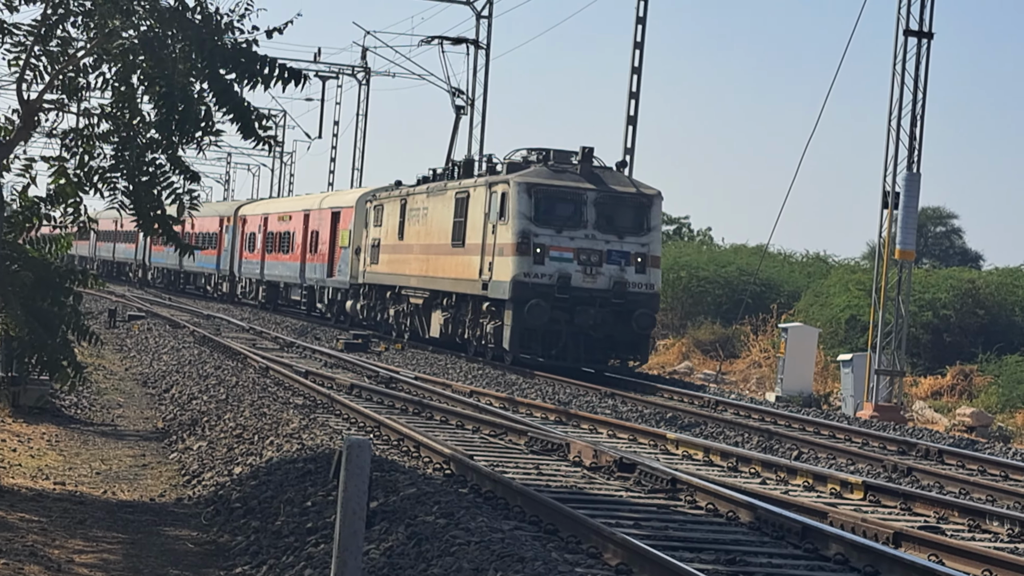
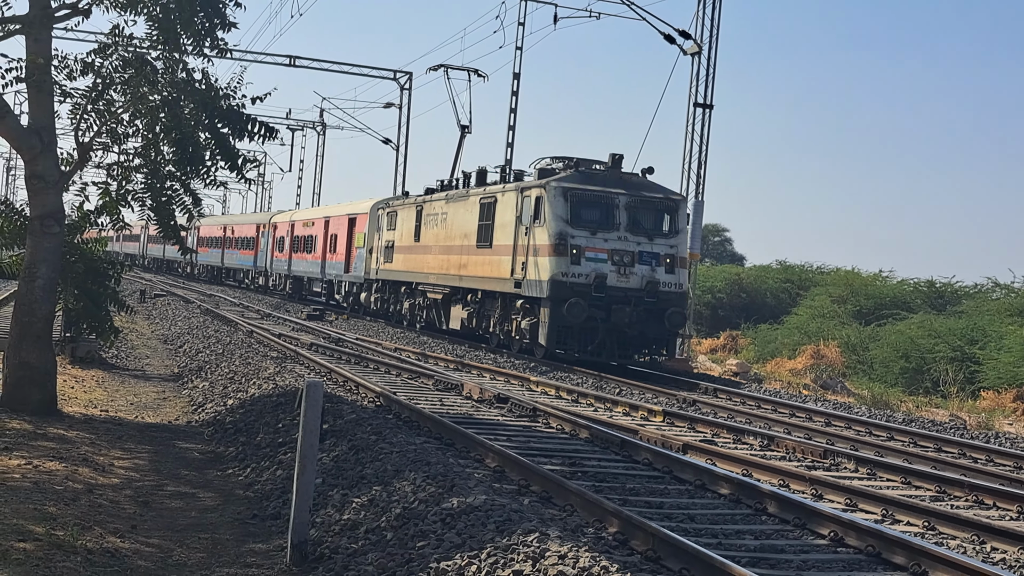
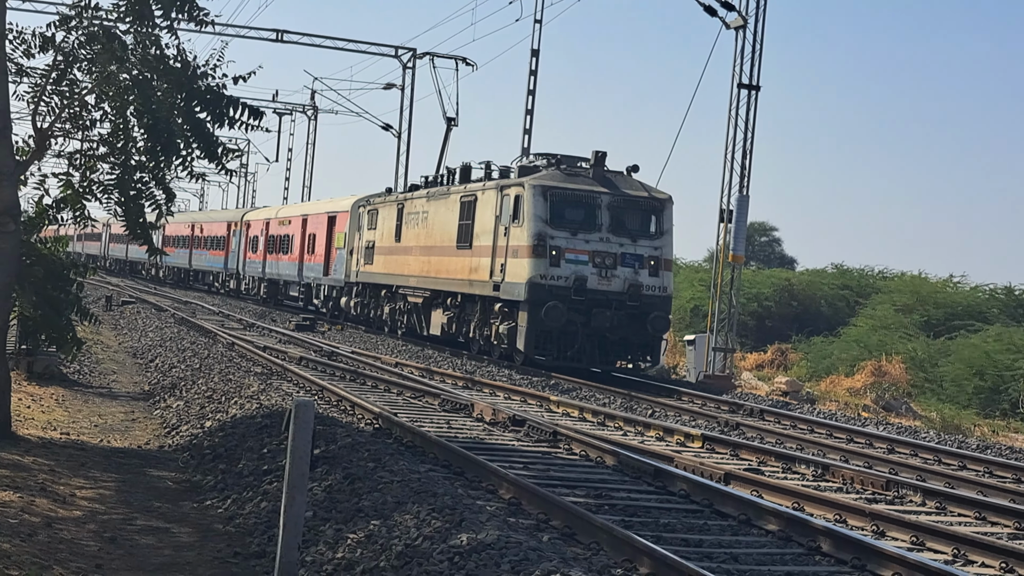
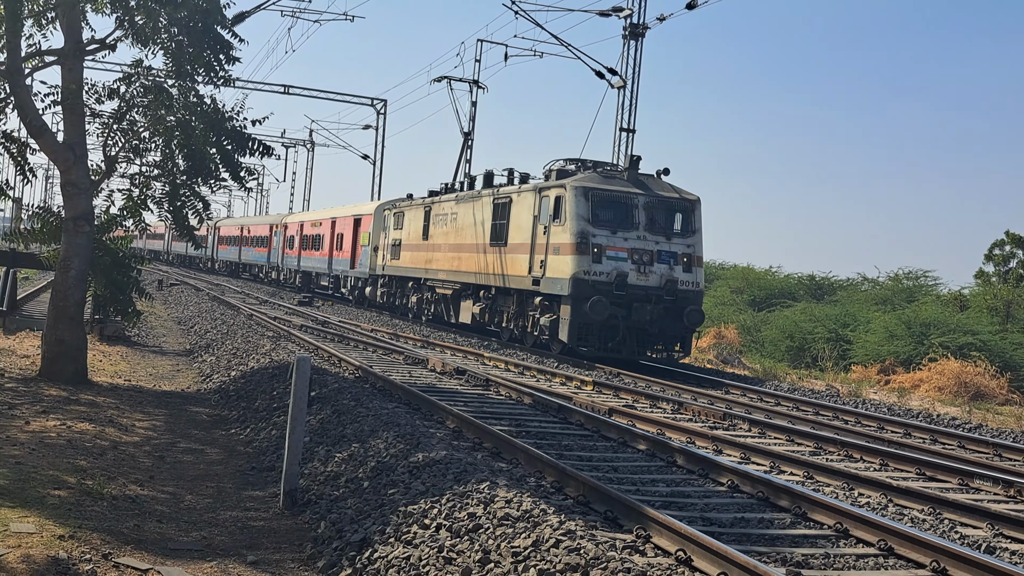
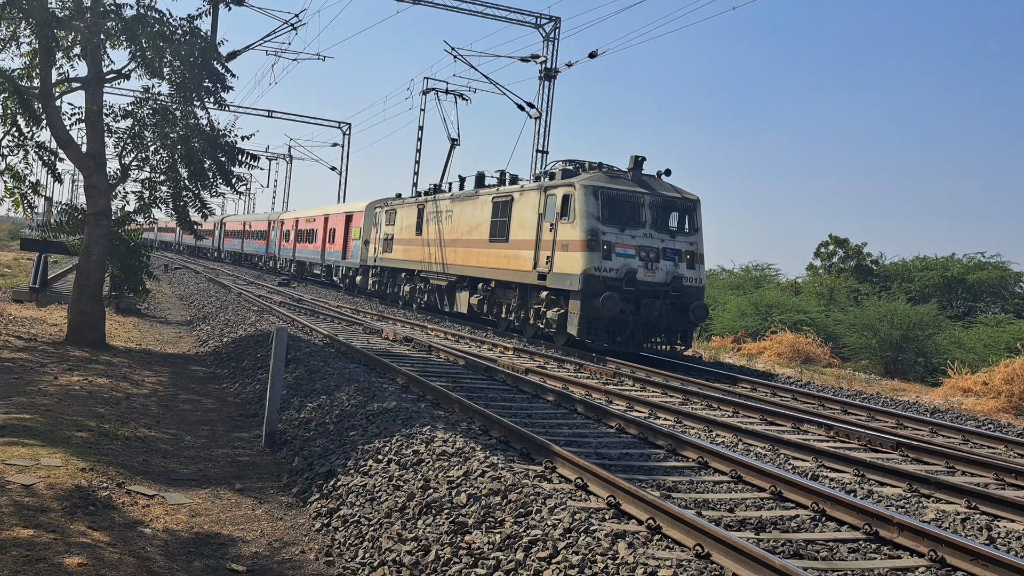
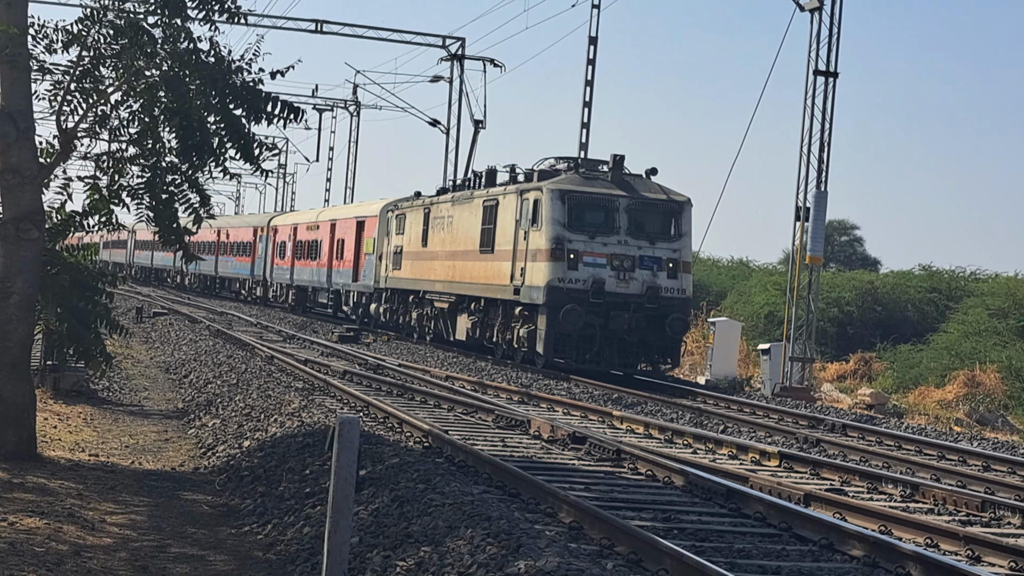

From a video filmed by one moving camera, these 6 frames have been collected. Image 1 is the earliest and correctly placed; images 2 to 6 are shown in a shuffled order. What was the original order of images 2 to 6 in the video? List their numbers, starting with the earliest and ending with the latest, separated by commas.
6, 3, 2, 4, 5
